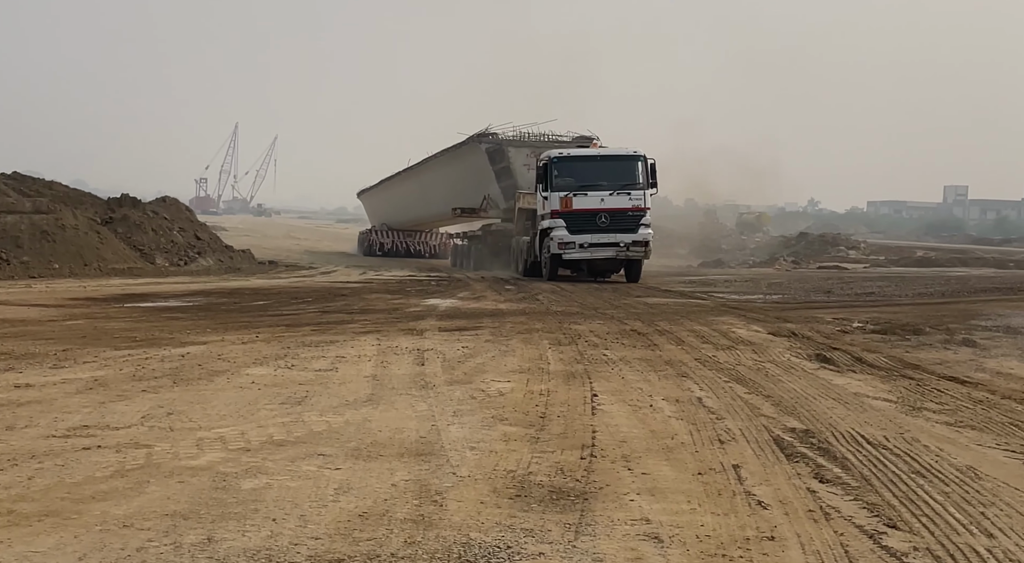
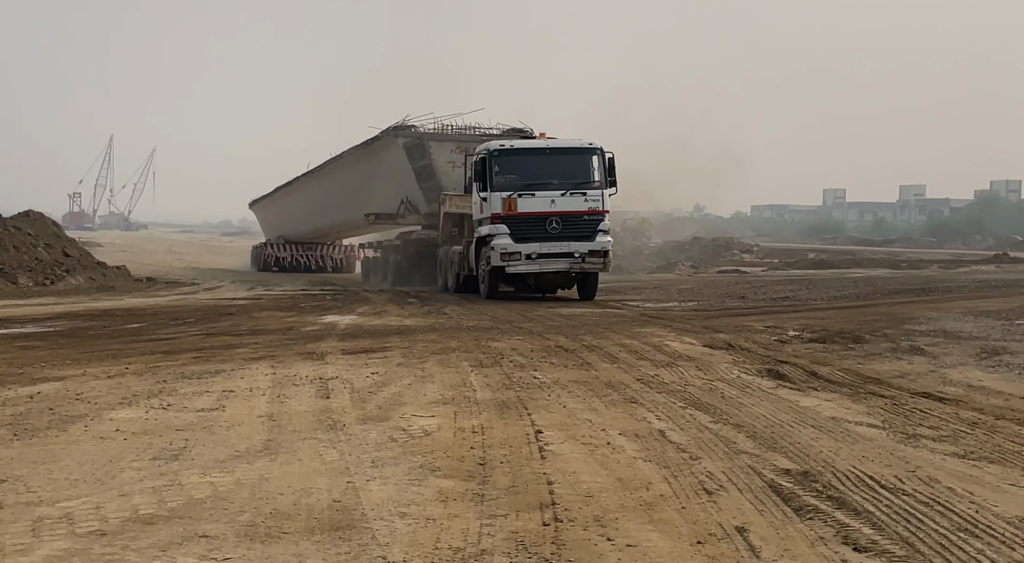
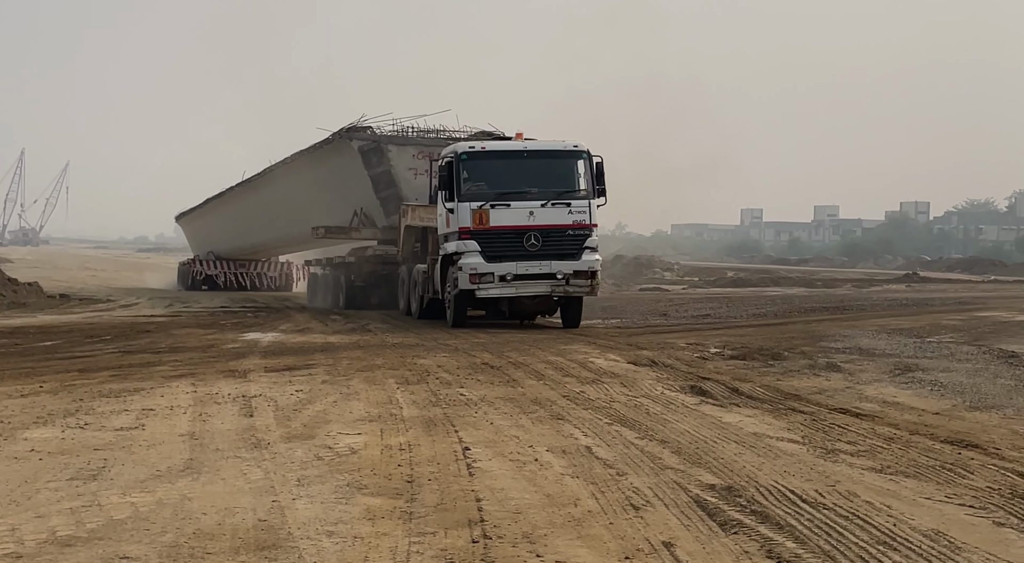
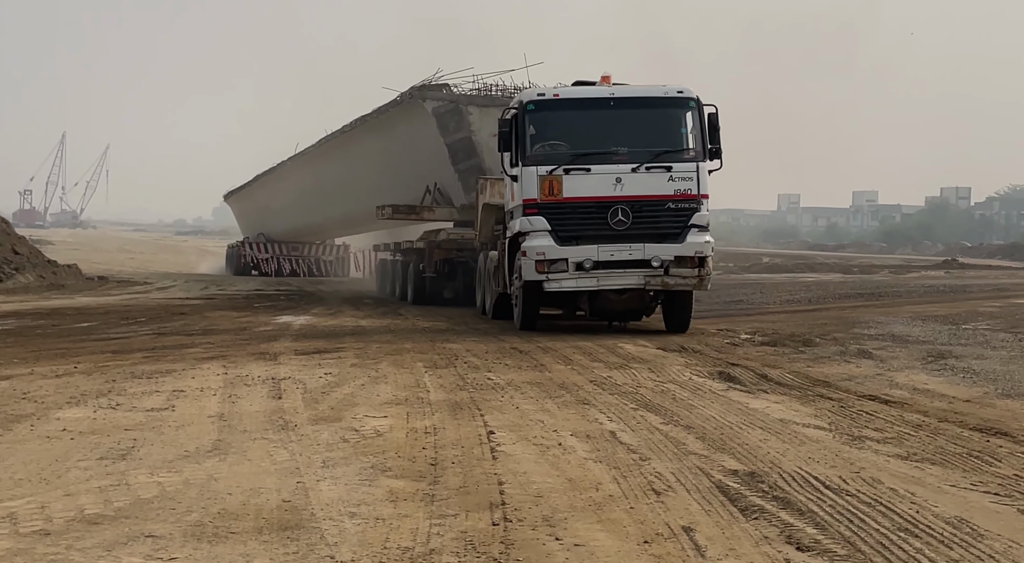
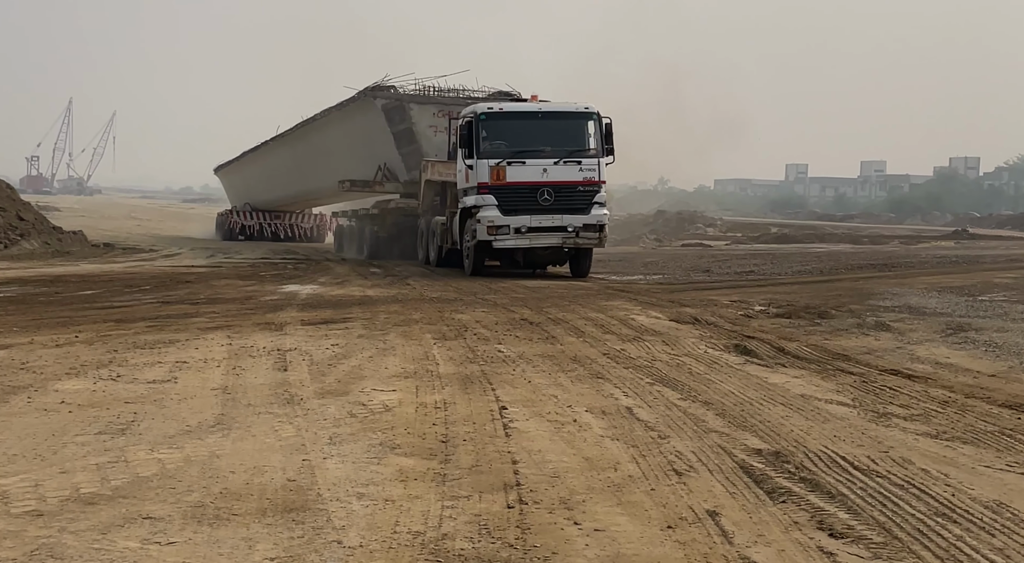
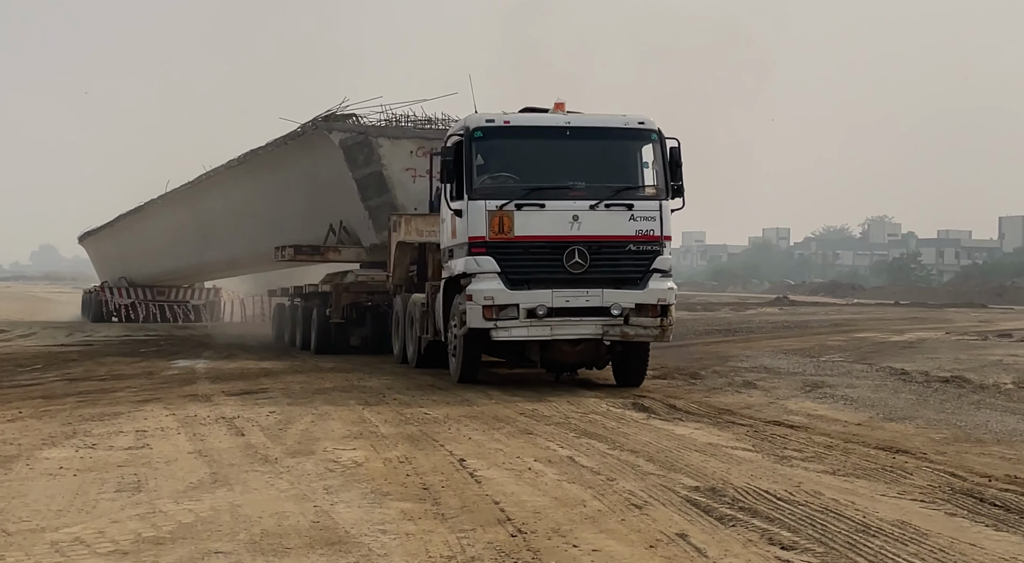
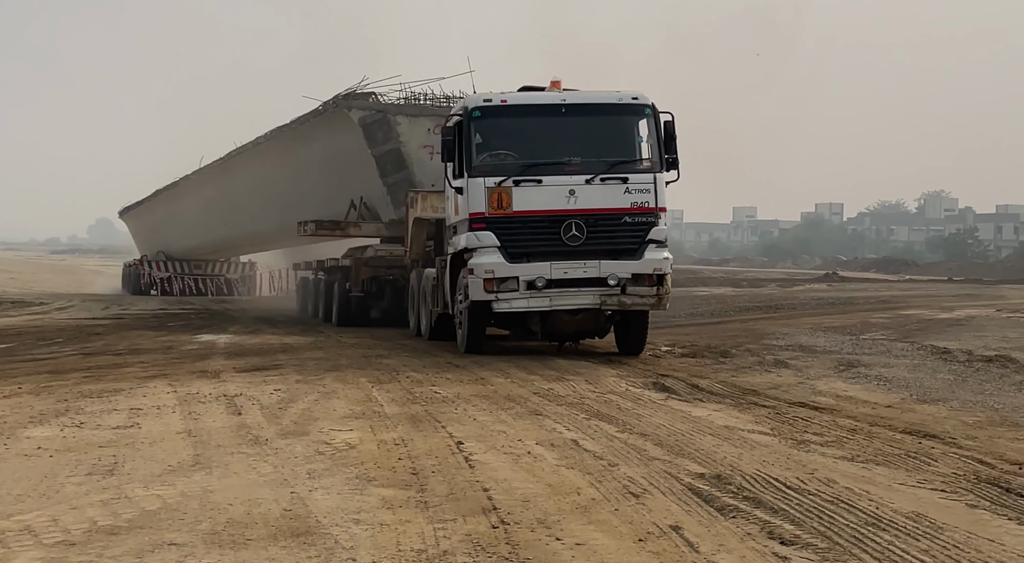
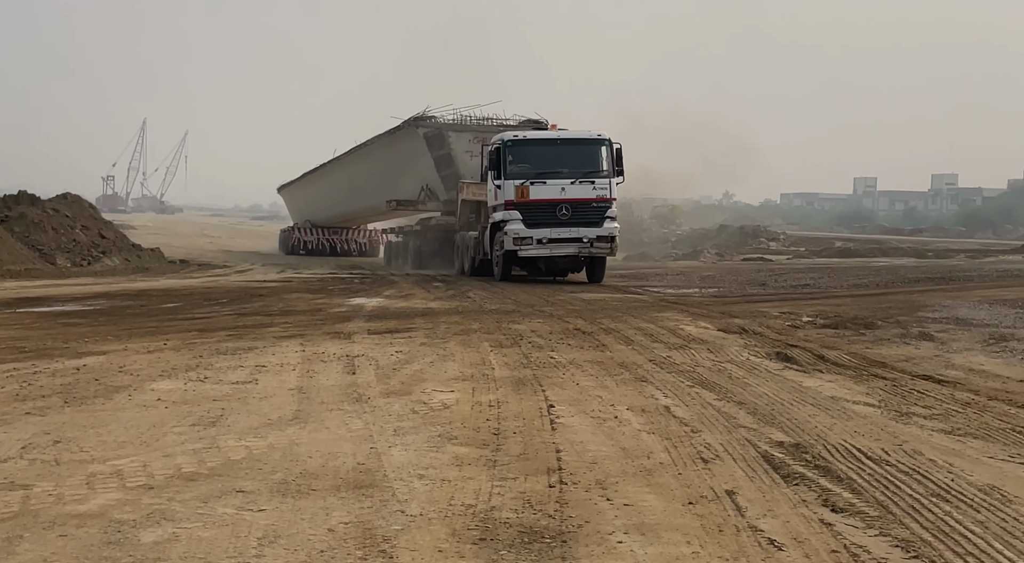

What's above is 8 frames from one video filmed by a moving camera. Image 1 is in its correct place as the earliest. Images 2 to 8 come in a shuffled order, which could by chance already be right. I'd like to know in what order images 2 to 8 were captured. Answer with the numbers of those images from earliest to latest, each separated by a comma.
8, 2, 5, 3, 4, 7, 6
